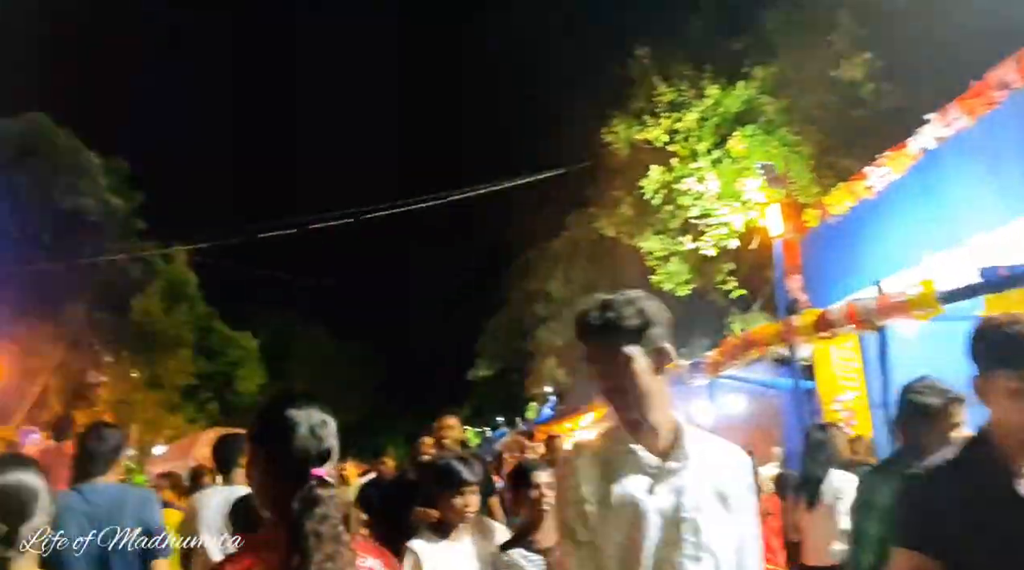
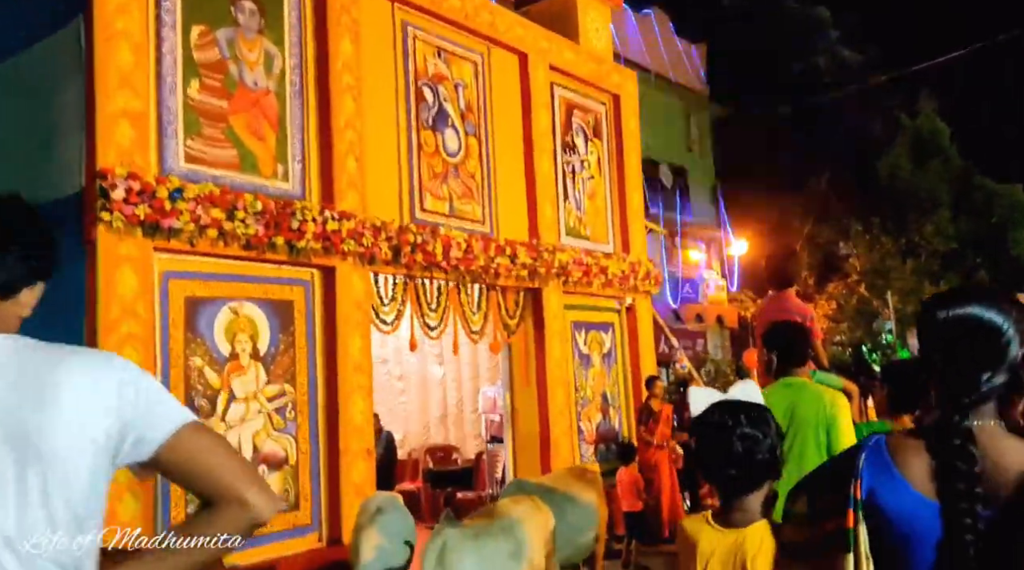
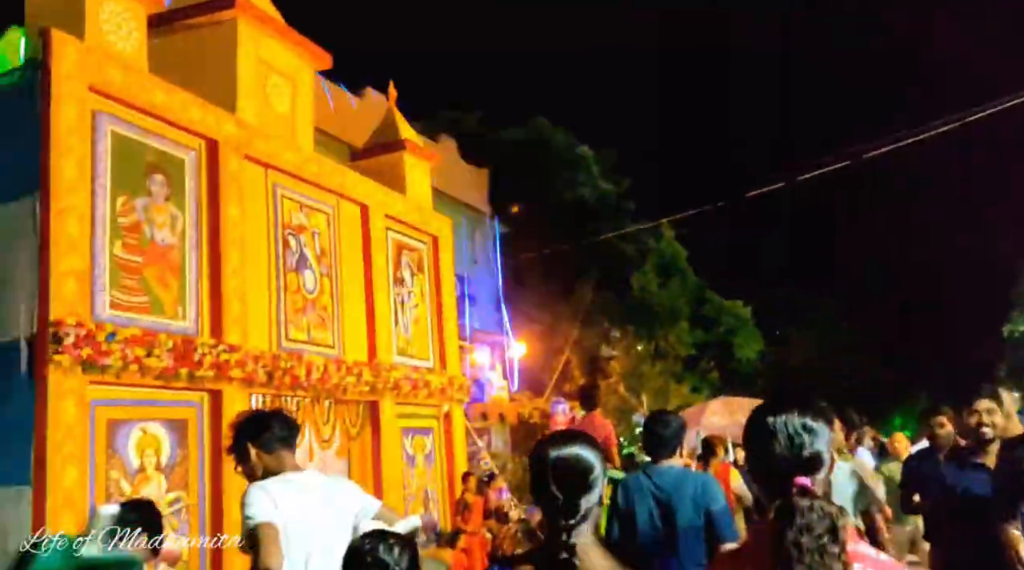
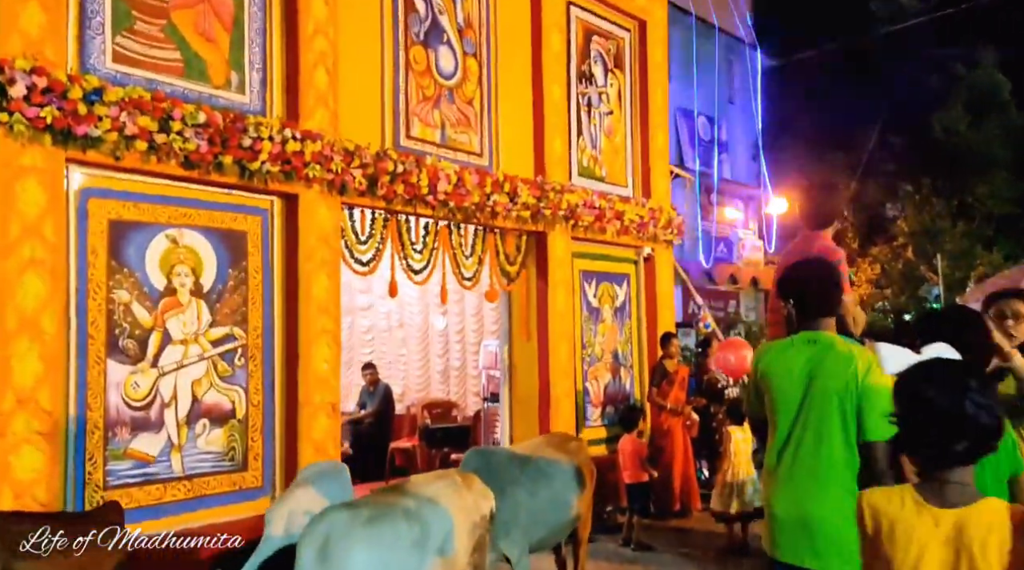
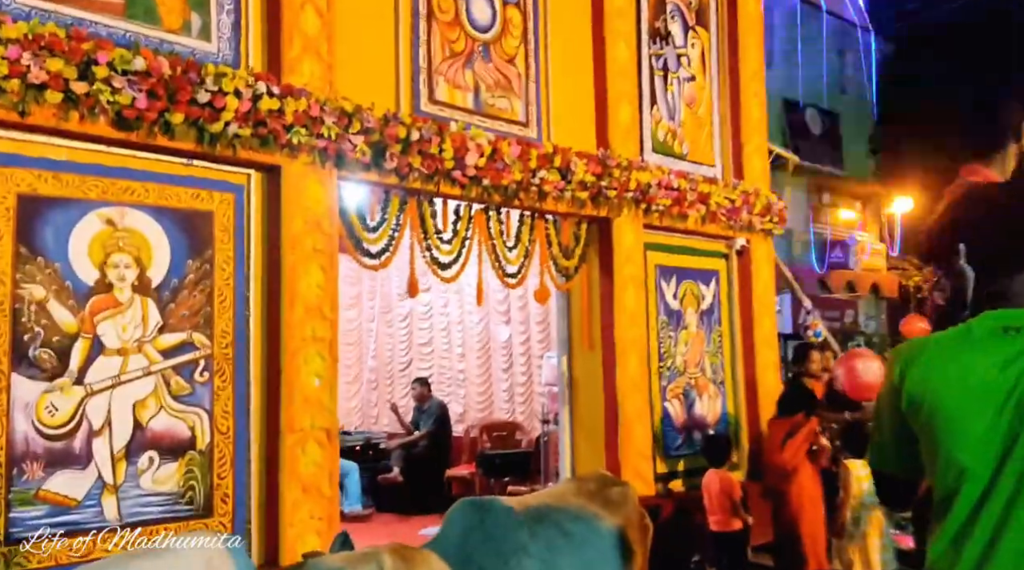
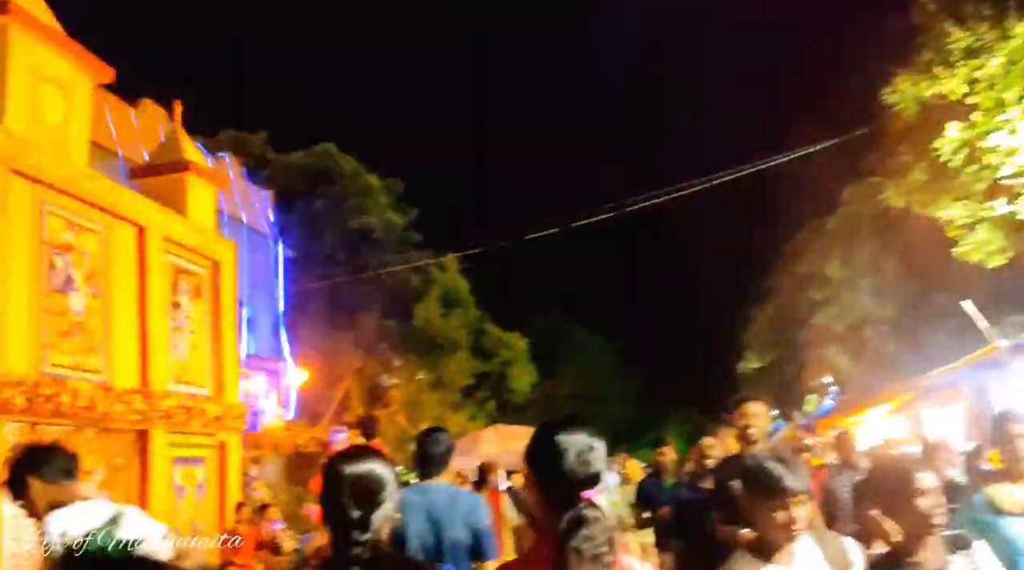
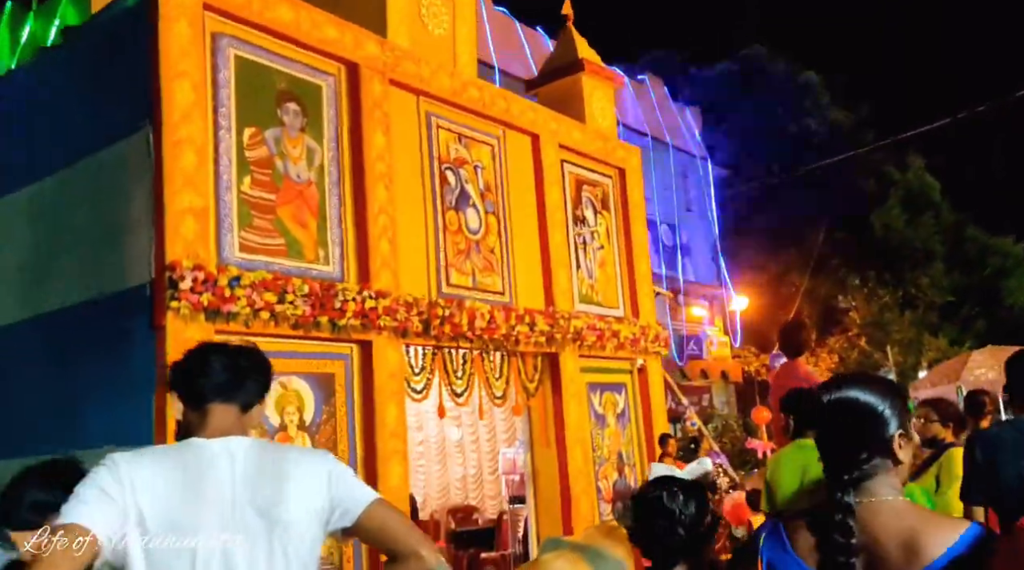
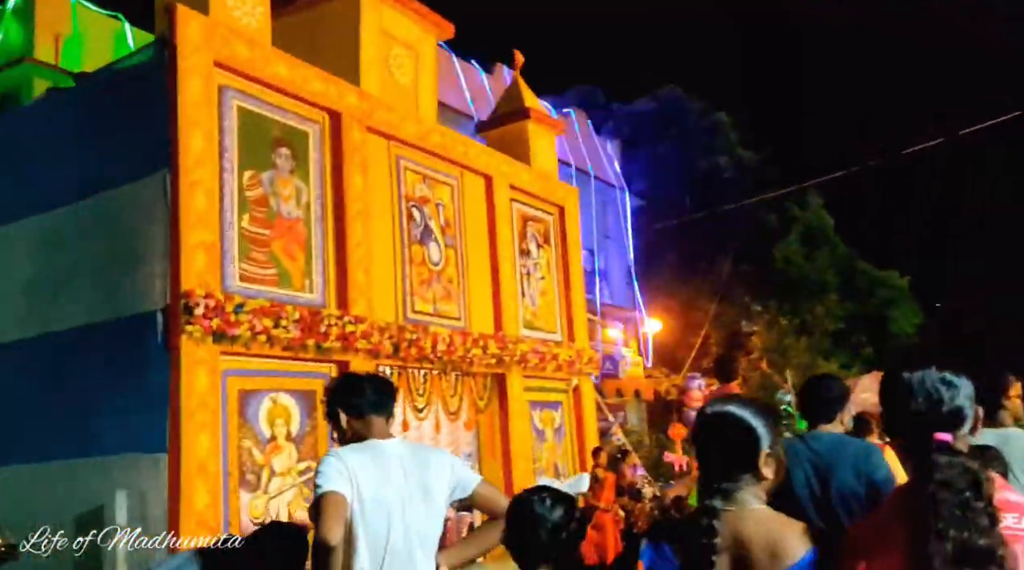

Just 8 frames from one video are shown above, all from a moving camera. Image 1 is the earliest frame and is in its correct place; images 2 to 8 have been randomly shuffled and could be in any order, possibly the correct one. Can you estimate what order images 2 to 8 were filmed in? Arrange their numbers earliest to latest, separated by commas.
6, 3, 8, 7, 2, 4, 5
